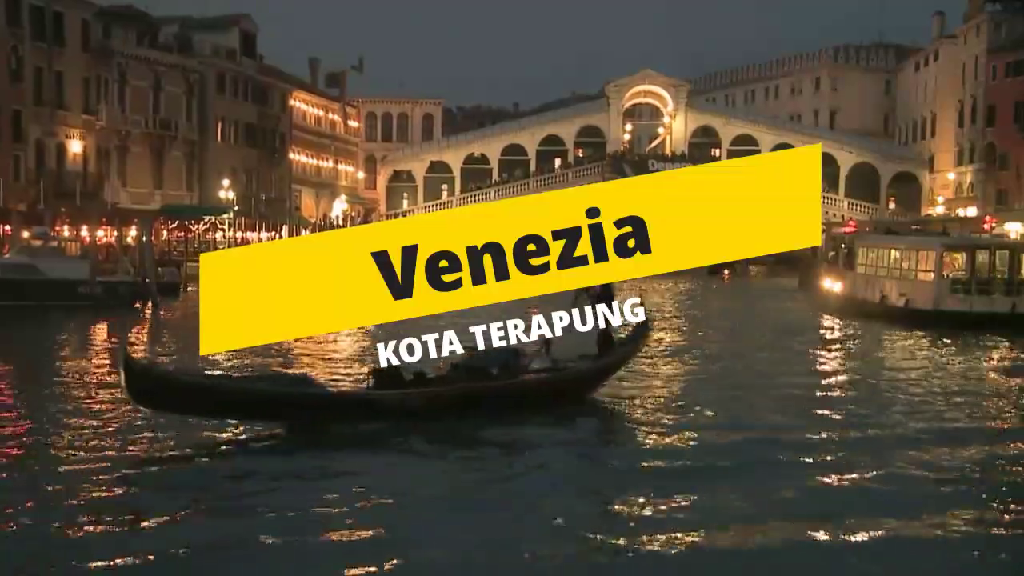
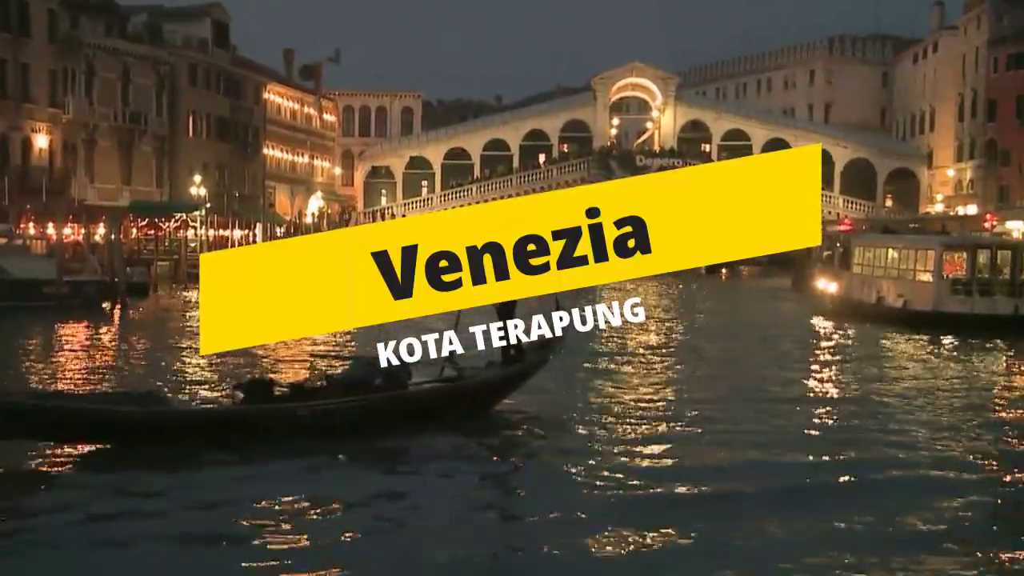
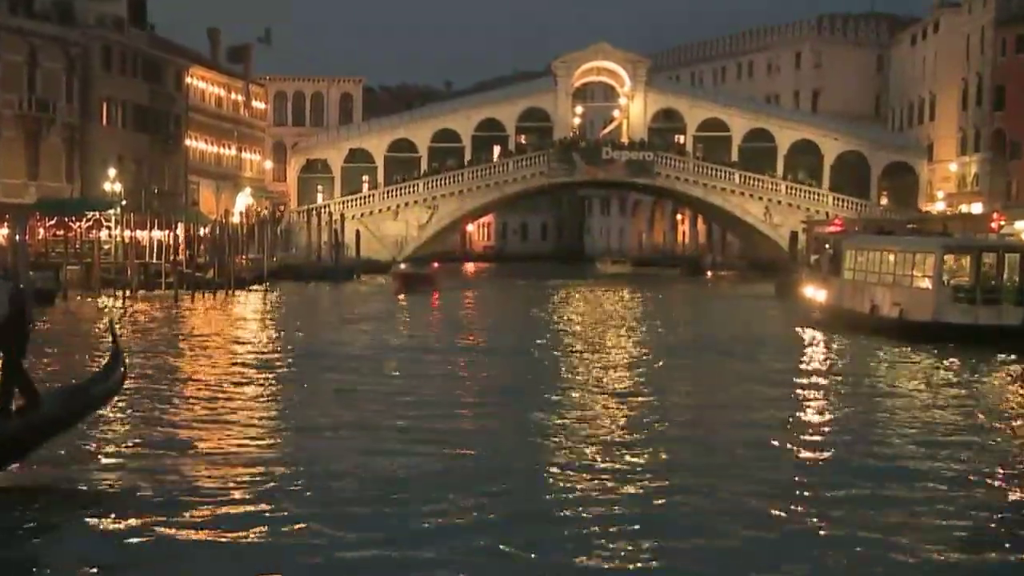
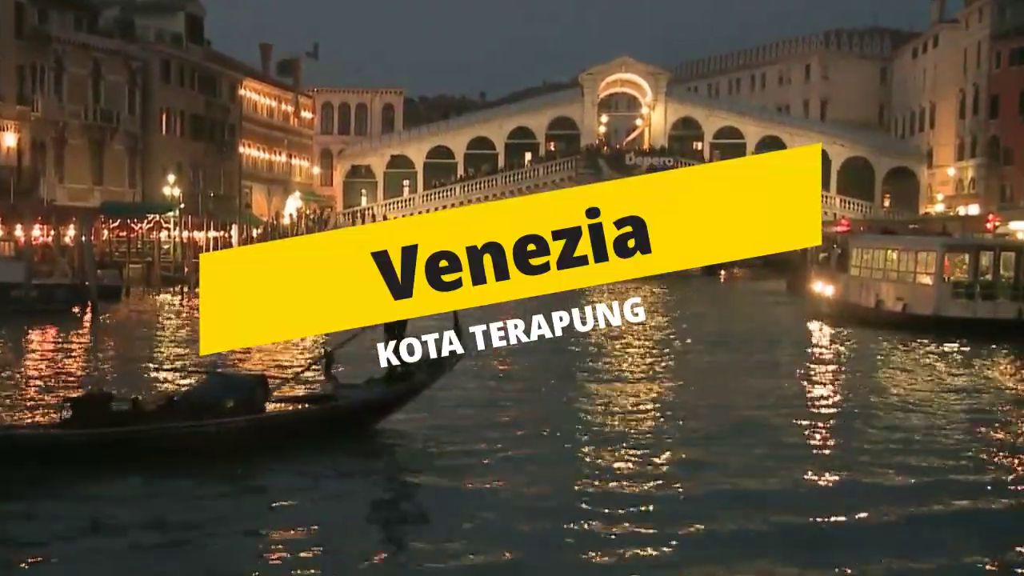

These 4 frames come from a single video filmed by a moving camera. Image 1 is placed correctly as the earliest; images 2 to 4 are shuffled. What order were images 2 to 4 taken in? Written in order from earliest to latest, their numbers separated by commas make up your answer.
2, 4, 3
